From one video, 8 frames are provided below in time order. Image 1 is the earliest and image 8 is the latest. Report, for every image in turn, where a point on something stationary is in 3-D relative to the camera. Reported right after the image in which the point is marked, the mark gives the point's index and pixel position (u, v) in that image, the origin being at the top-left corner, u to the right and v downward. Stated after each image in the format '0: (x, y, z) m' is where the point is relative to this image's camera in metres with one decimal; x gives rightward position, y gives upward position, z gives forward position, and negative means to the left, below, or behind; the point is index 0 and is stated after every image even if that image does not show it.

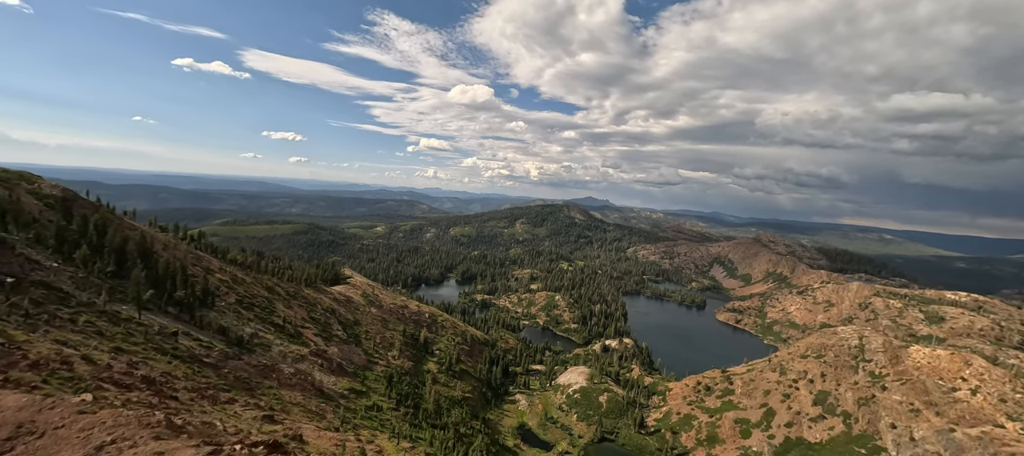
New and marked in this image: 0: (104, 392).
0: (-21.1, -8.5, +19.1) m
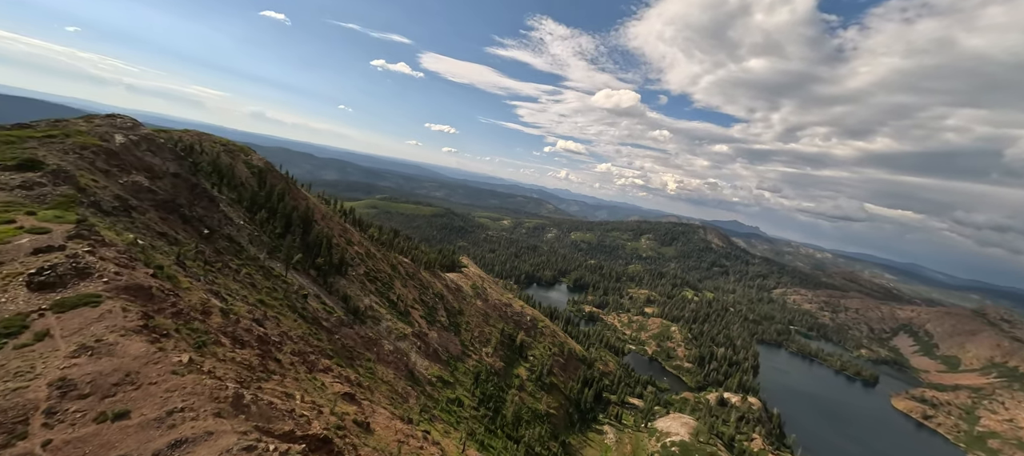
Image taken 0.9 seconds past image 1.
0: (-17.9, -7.2, +22.3) m
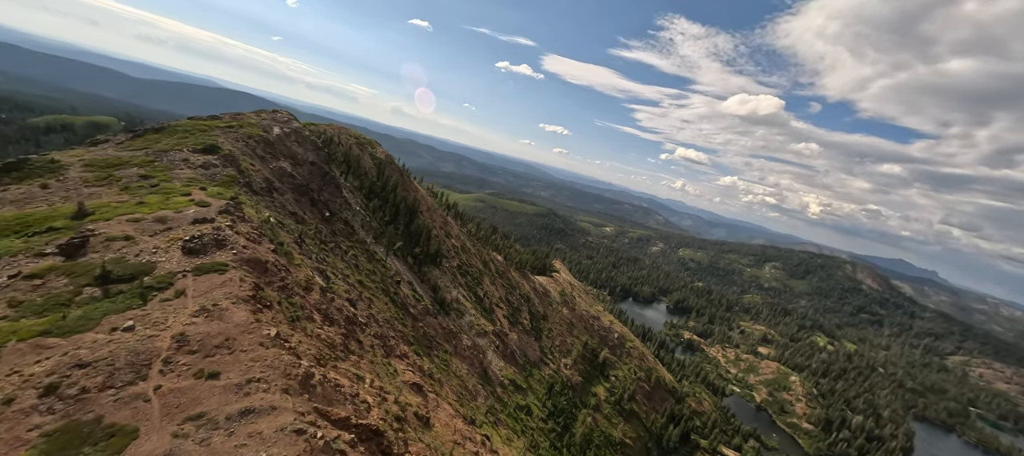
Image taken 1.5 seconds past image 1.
0: (-13.9, -6.5, +25.0) m
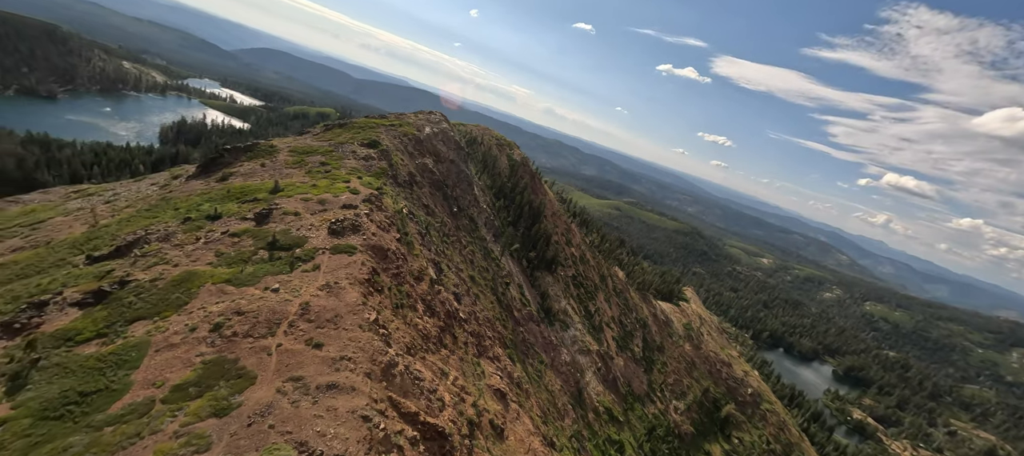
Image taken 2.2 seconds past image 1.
0: (-7.7, -6.2, +27.4) m
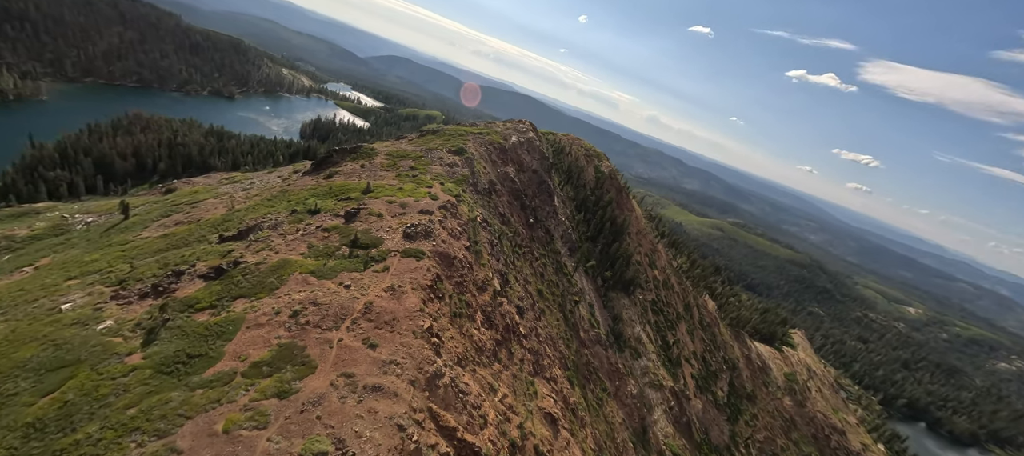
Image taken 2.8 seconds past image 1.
0: (-3.5, -7.0, +27.9) m
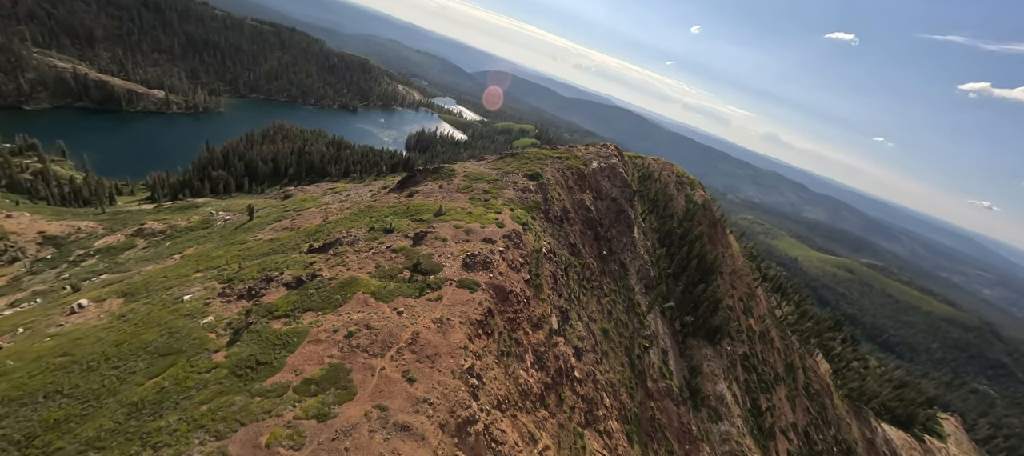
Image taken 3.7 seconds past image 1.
0: (0.0, -9.7, +26.9) m
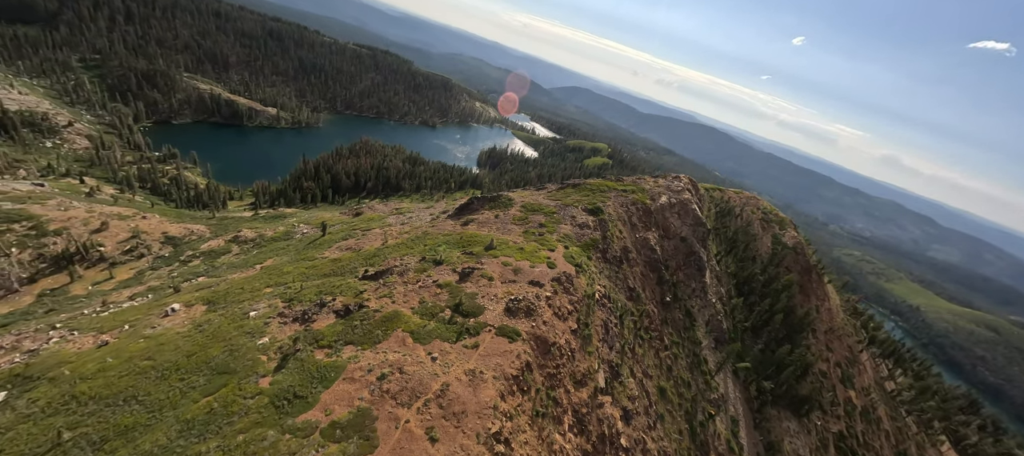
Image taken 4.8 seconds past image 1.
0: (+2.4, -13.0, +24.7) m
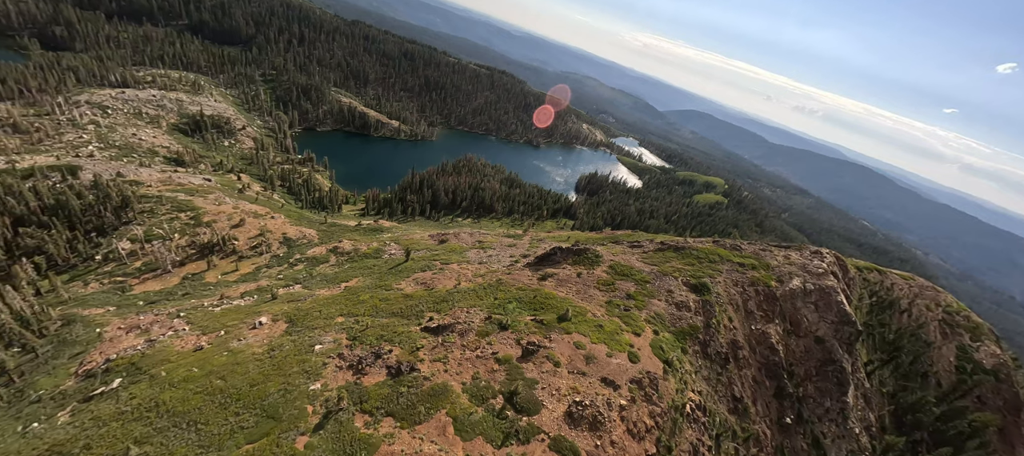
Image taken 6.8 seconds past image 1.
0: (+4.4, -18.6, +19.2) m
